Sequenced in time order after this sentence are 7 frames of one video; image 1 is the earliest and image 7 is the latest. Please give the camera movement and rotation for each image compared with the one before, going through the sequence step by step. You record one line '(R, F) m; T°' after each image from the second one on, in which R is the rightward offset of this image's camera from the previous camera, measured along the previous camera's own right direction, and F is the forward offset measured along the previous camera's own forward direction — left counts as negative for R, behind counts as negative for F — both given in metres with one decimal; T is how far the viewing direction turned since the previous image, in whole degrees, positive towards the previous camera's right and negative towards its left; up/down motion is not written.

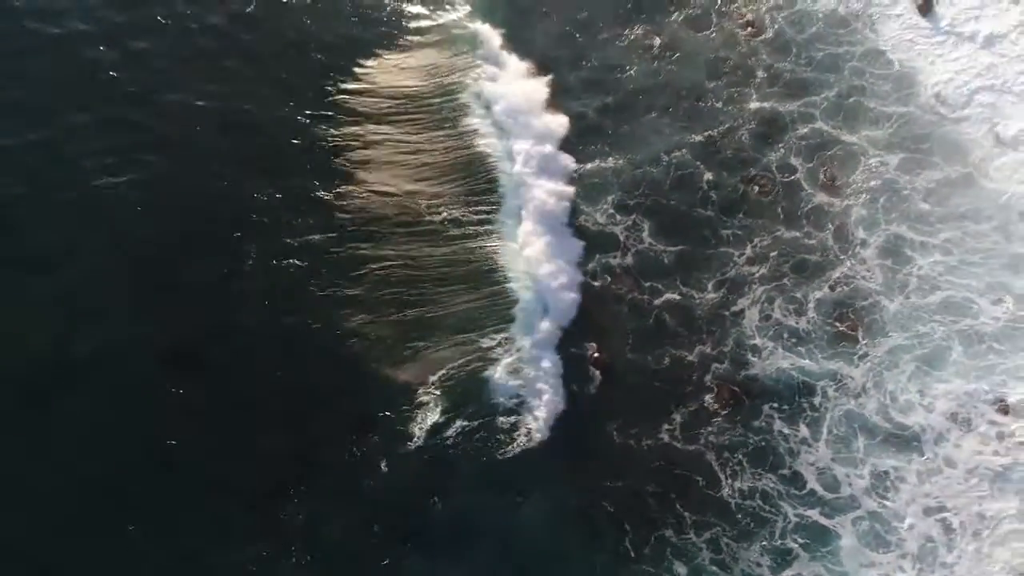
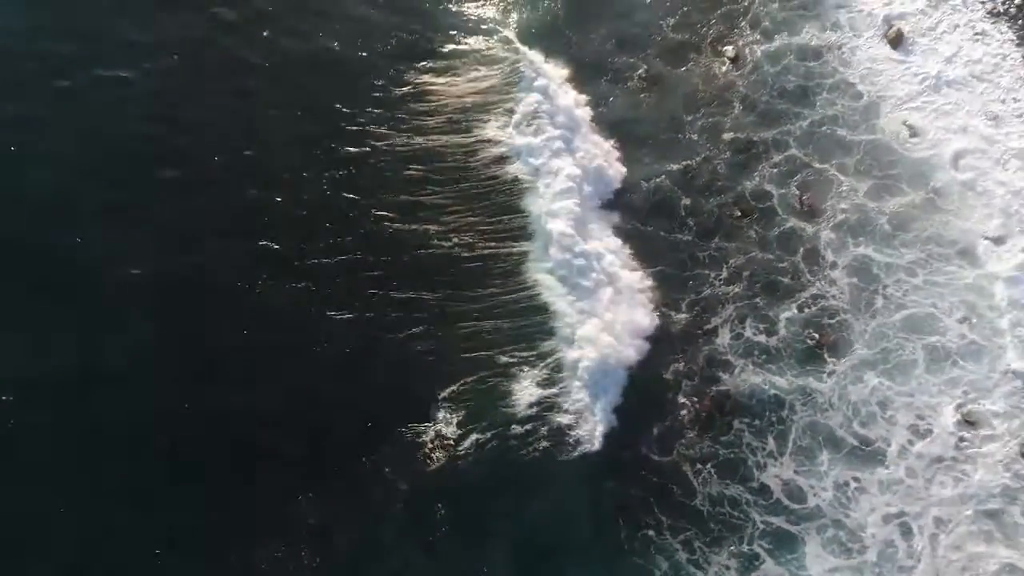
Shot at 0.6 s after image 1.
(+0.7, -1.1) m; -2°
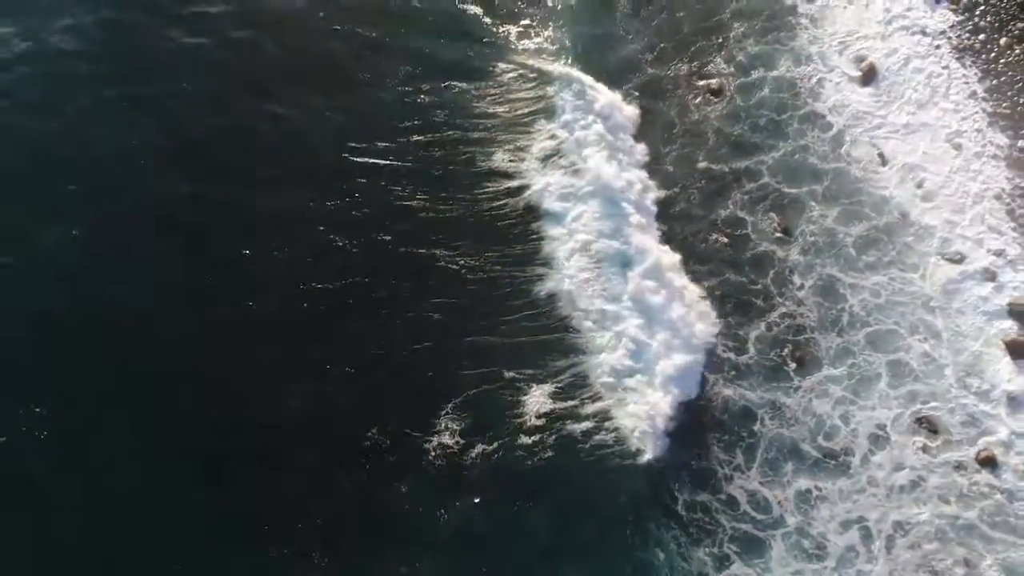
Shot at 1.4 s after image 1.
(+0.6, -1.3) m; -1°
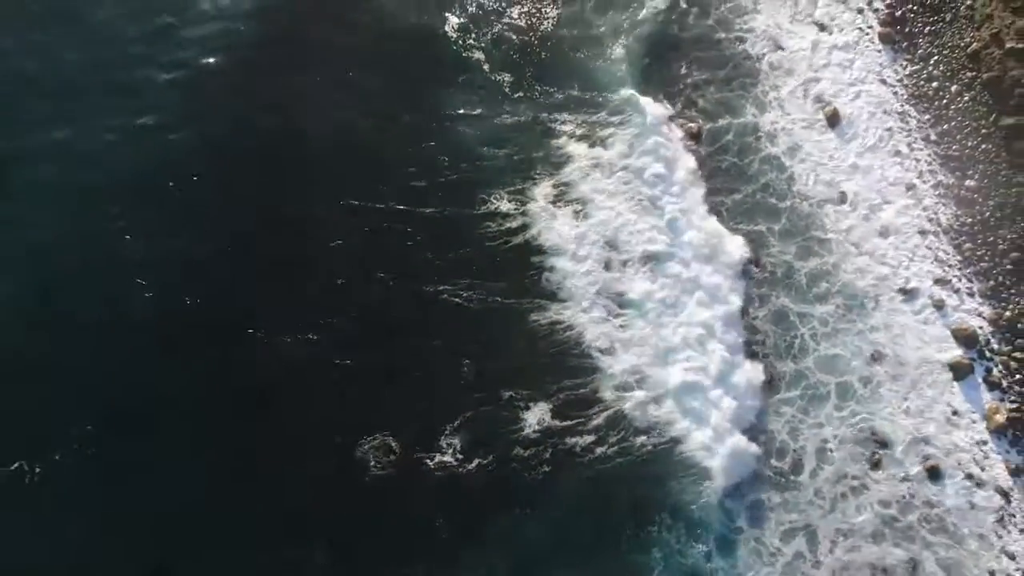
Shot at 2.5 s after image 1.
(+0.5, -1.9) m; -1°
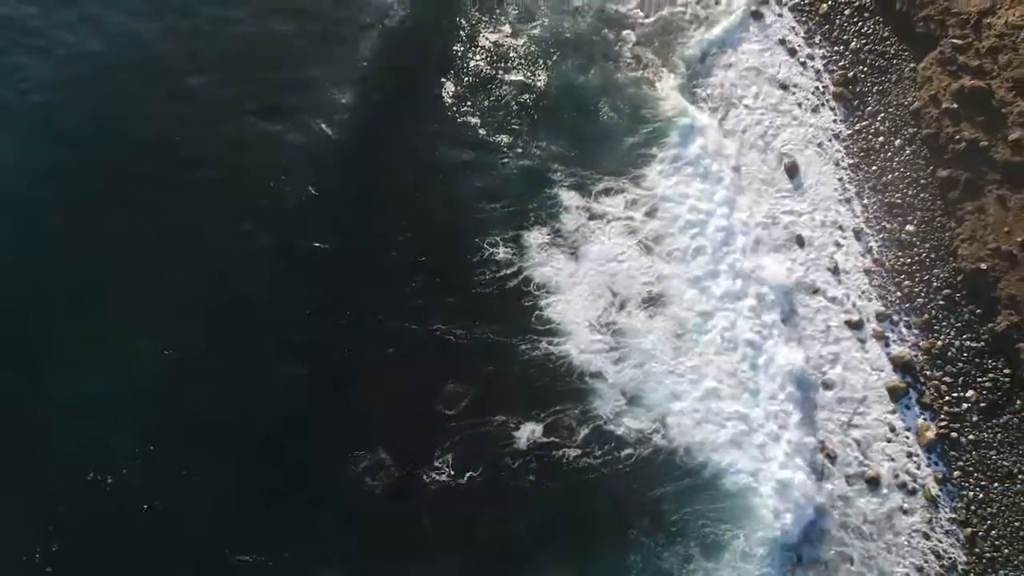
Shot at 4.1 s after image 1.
(-0.2, -2.9) m; +1°
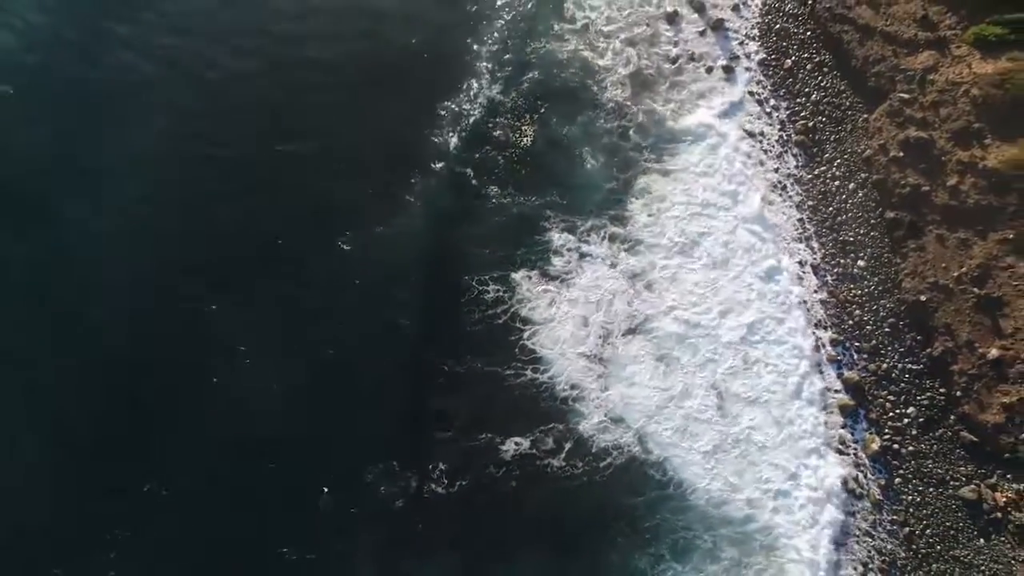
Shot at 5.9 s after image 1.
(-0.2, -3.2) m; +1°
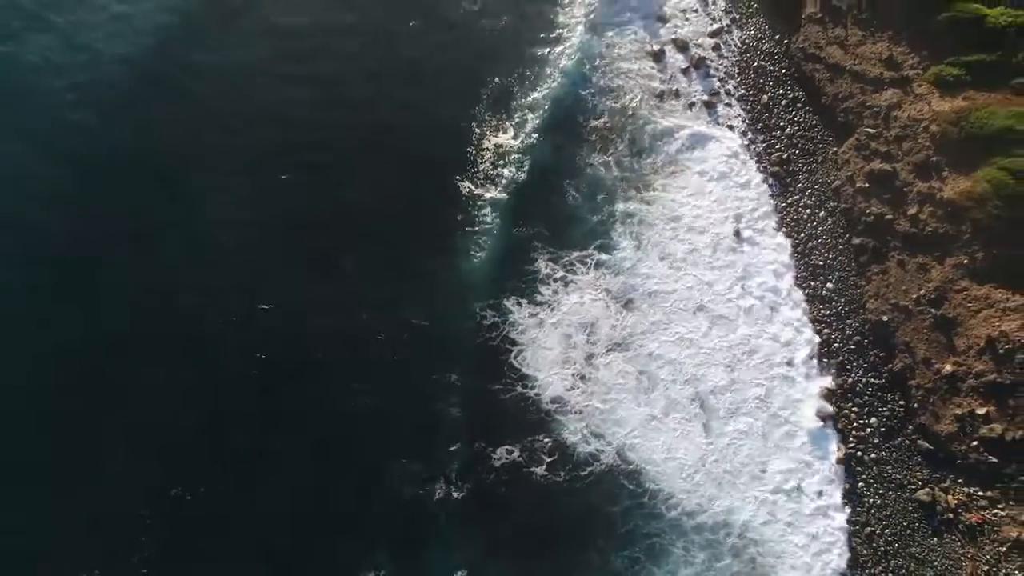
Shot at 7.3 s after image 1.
(-0.1, -2.6) m; 0°
